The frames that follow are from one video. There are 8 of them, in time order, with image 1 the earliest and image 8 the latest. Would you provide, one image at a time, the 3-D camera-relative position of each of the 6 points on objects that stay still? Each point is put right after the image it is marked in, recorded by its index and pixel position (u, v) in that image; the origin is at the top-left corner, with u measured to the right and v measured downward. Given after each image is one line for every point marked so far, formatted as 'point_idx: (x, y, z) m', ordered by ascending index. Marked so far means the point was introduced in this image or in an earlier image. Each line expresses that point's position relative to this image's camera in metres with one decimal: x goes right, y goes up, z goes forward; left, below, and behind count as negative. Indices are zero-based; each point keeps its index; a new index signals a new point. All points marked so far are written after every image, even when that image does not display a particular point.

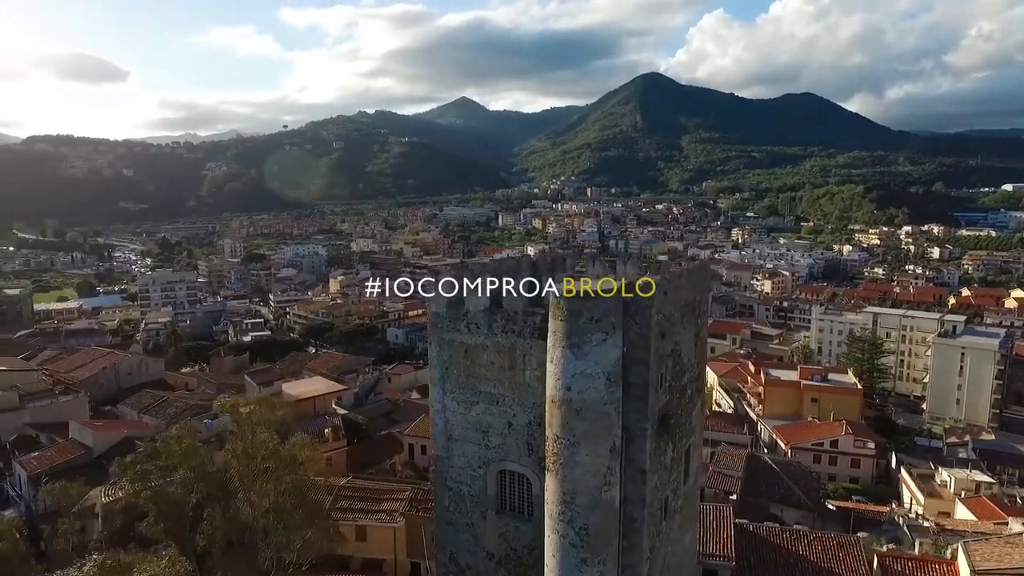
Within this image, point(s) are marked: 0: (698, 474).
0: (+2.4, -2.4, +8.2) m
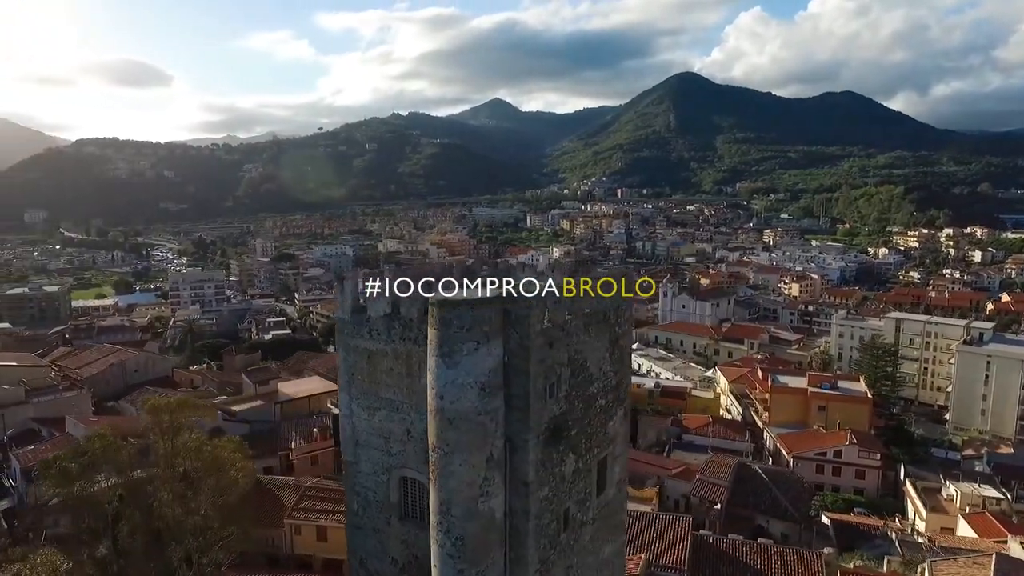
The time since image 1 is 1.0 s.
0: (+1.4, -2.5, +8.1) m
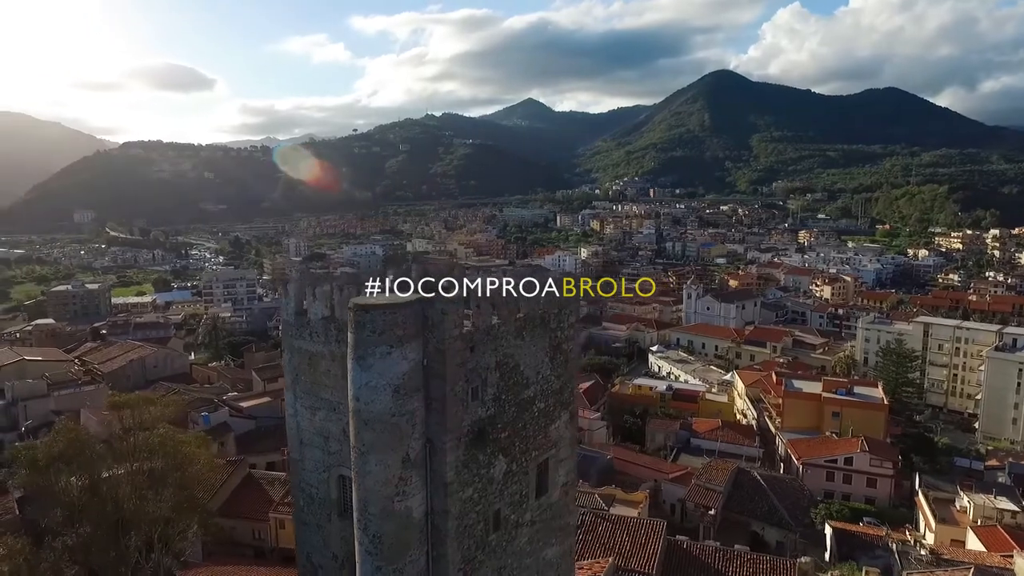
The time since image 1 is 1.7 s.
0: (+0.7, -2.6, +8.2) m
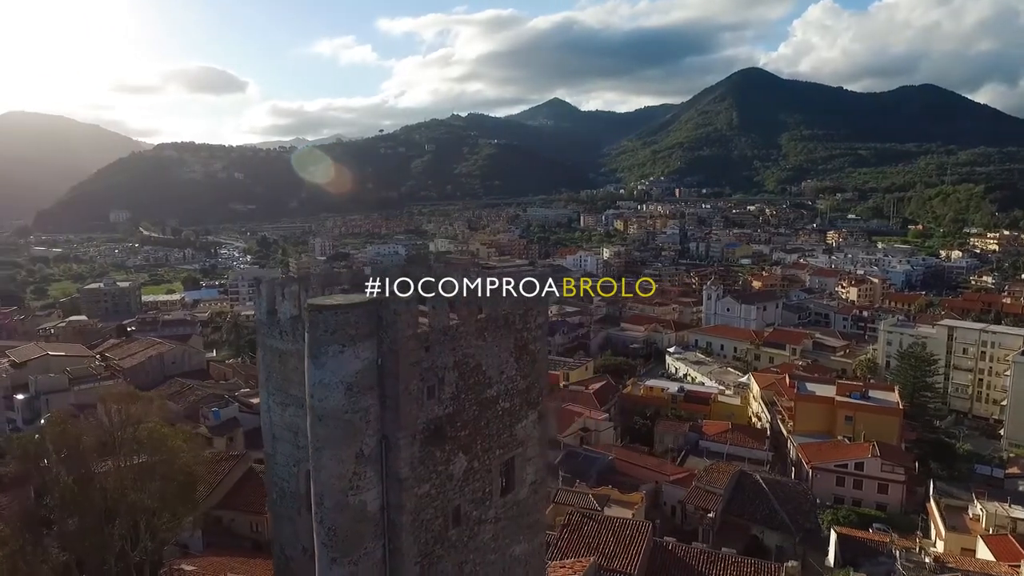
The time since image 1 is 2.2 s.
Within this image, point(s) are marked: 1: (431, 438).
0: (+0.3, -2.6, +8.3) m
1: (-0.9, -1.6, +6.7) m
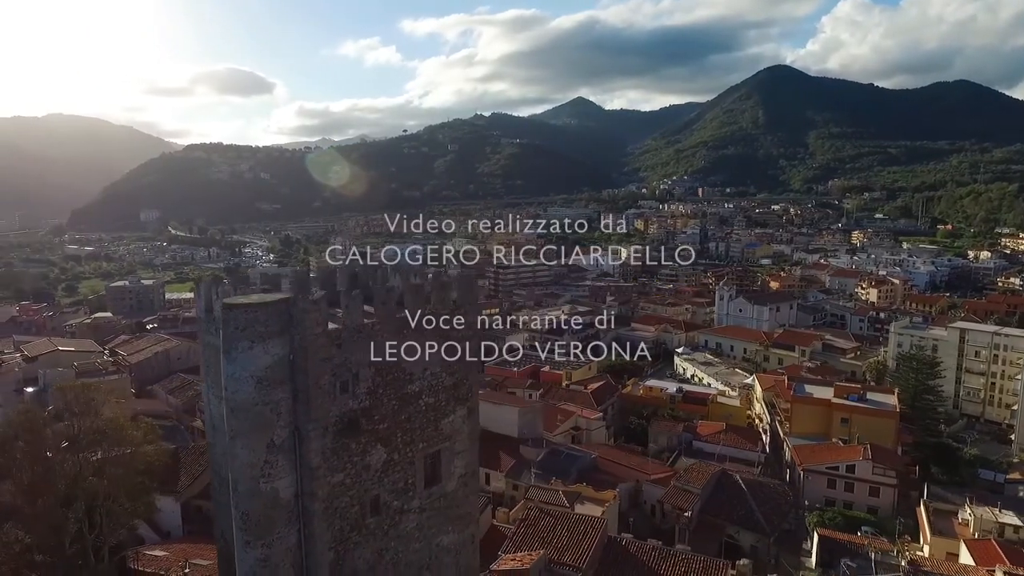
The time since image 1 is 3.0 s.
0: (-0.7, -2.6, +8.6) m
1: (-1.9, -1.6, +7.1) m
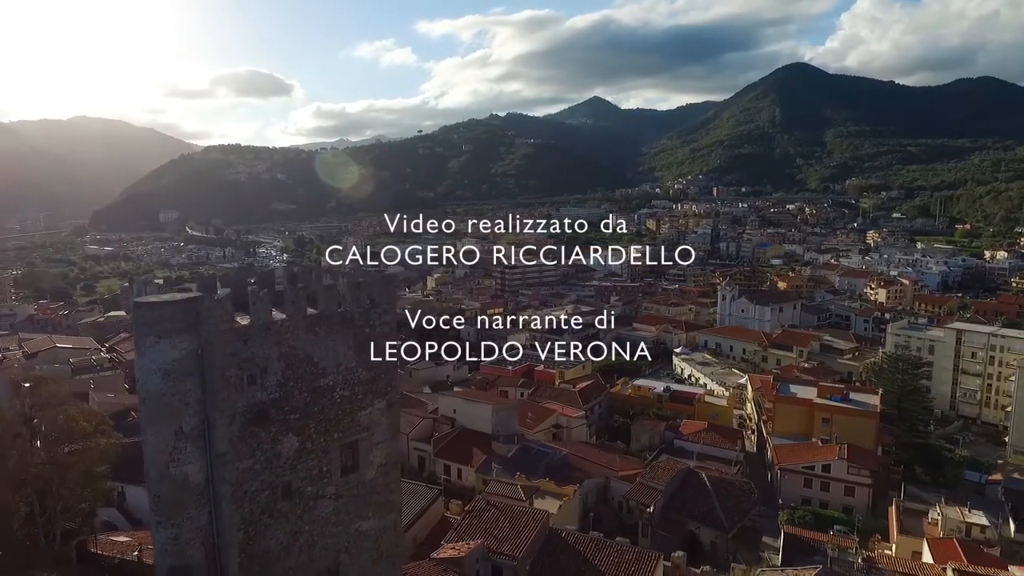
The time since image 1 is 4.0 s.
0: (-1.9, -2.6, +9.1) m
1: (-3.1, -1.6, +7.6) m
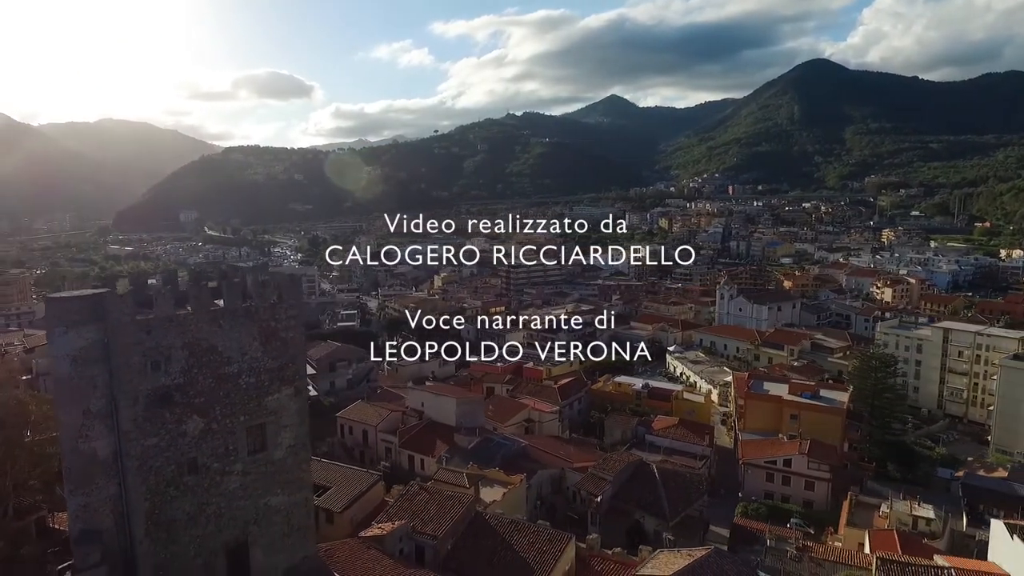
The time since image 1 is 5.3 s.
0: (-3.5, -2.6, +10.0) m
1: (-4.8, -1.5, +8.6) m
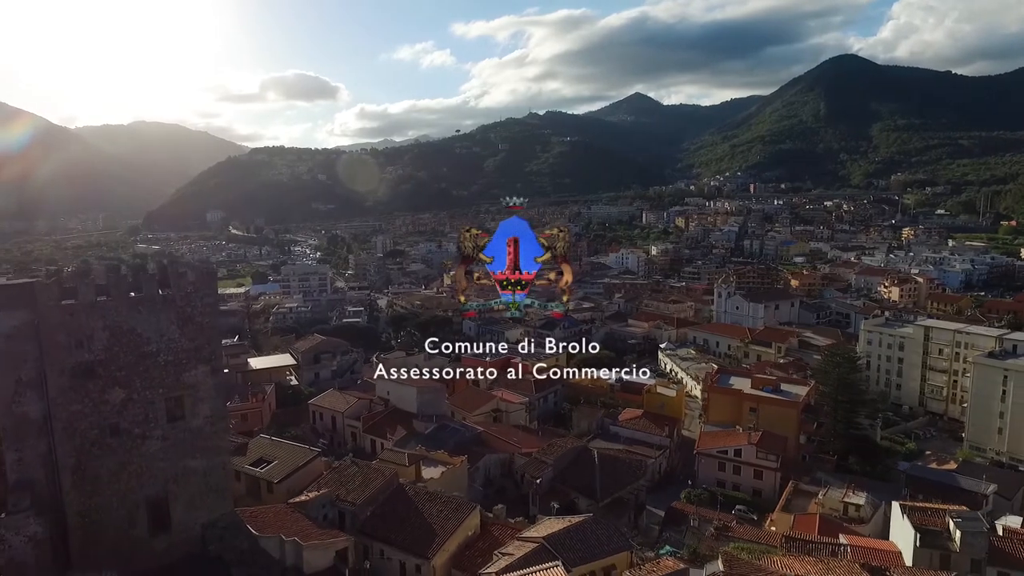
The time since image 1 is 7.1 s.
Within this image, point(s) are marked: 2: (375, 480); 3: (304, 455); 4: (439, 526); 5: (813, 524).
0: (-5.6, -2.4, +11.6) m
1: (-6.9, -1.4, +10.2) m
2: (-3.1, -4.5, +14.7) m
3: (-5.4, -4.3, +16.3) m
4: (-1.6, -5.1, +13.6) m
5: (+9.1, -7.0, +18.8) m
